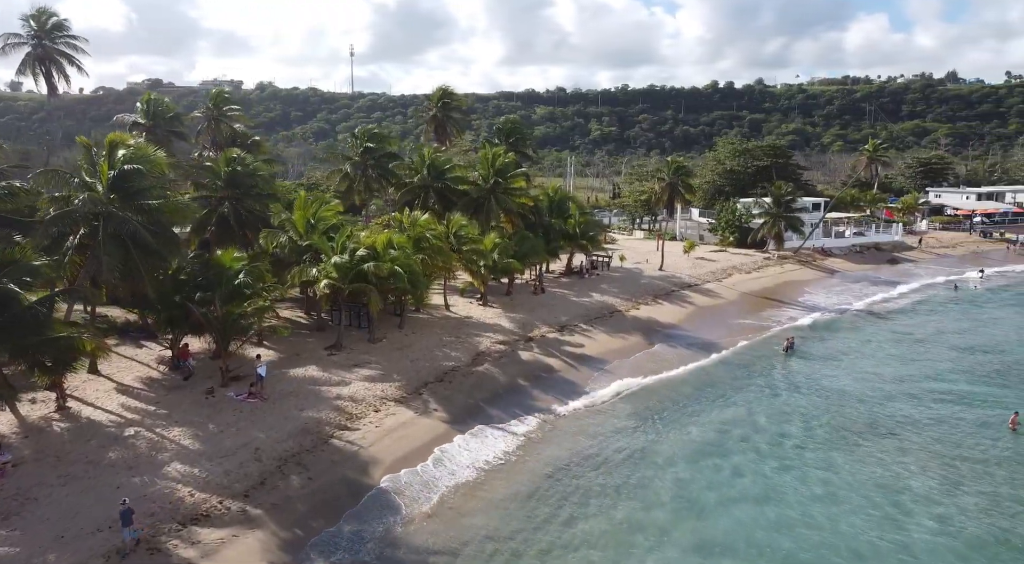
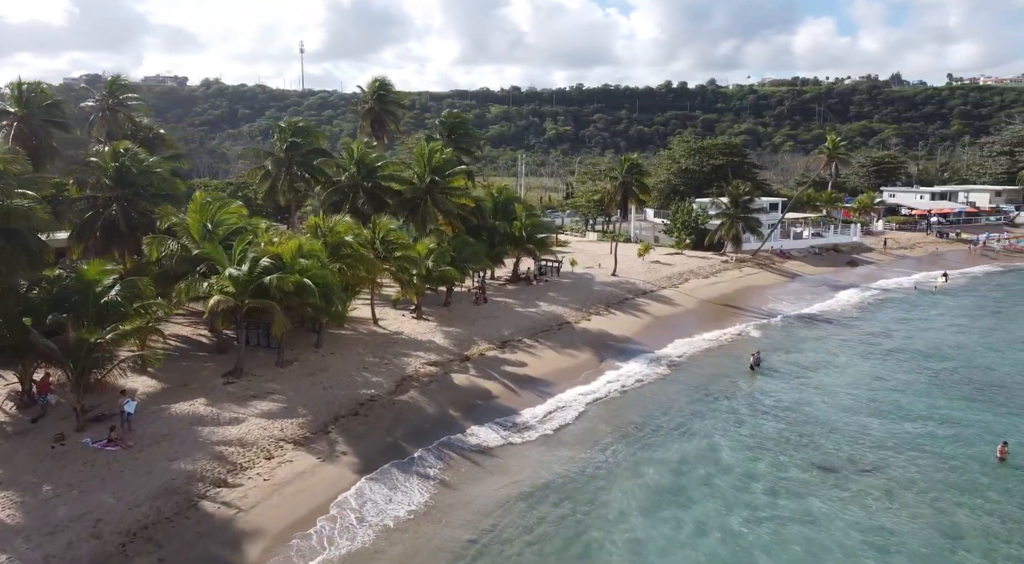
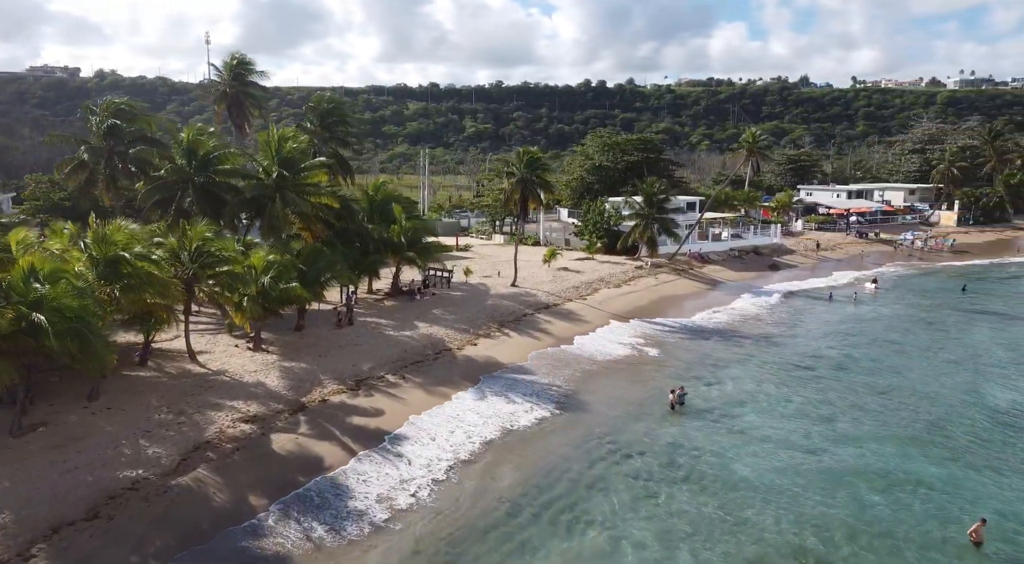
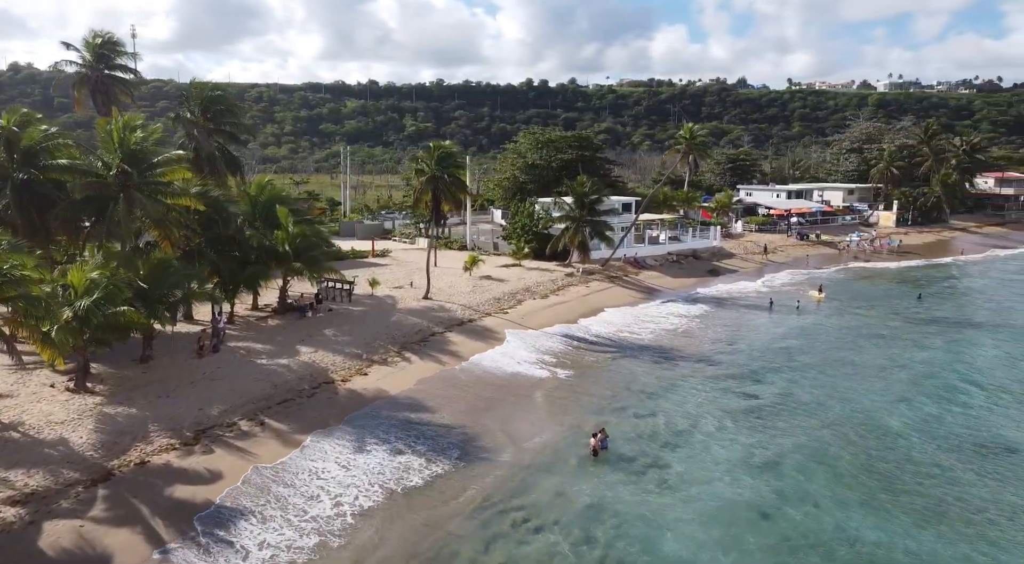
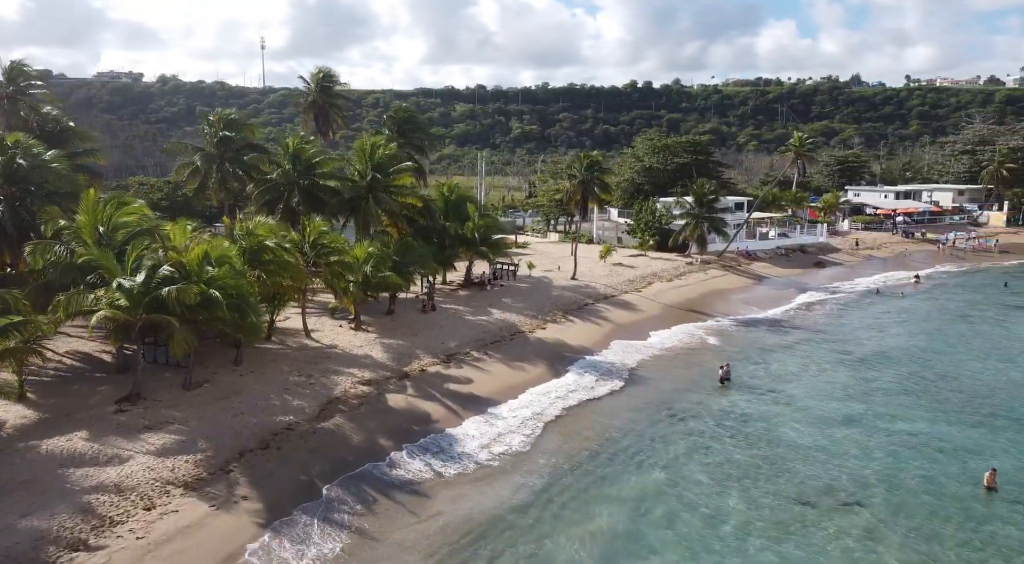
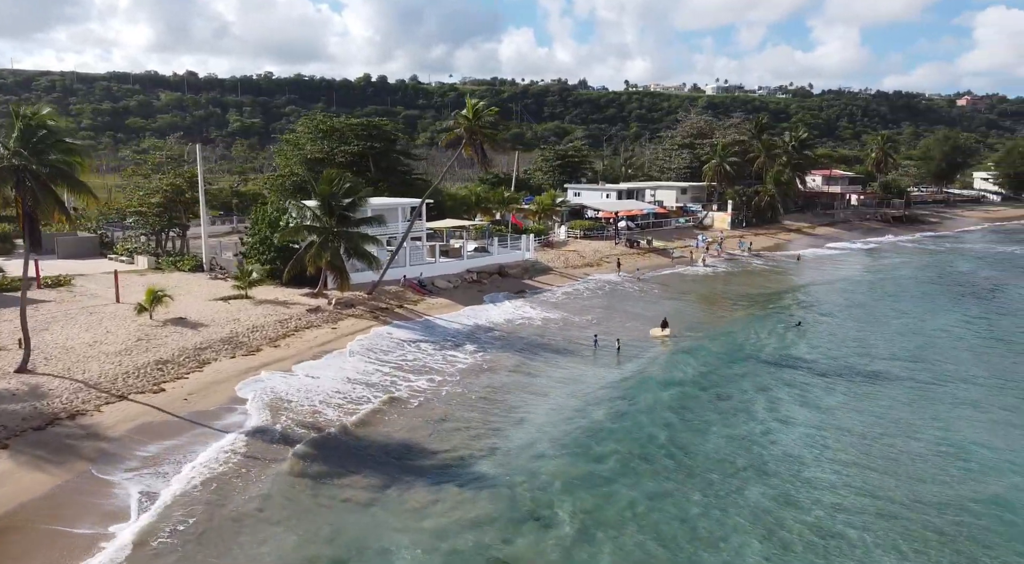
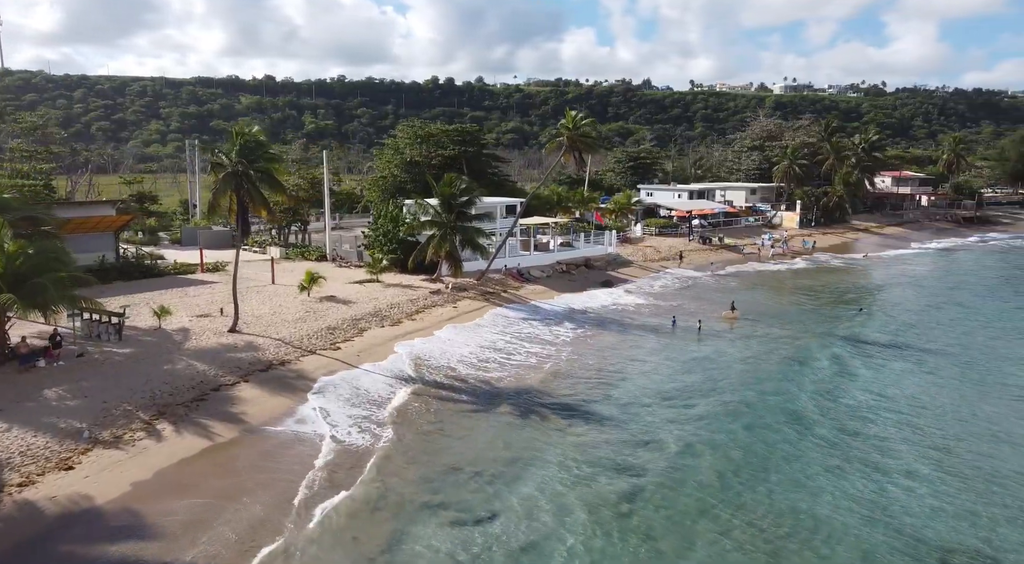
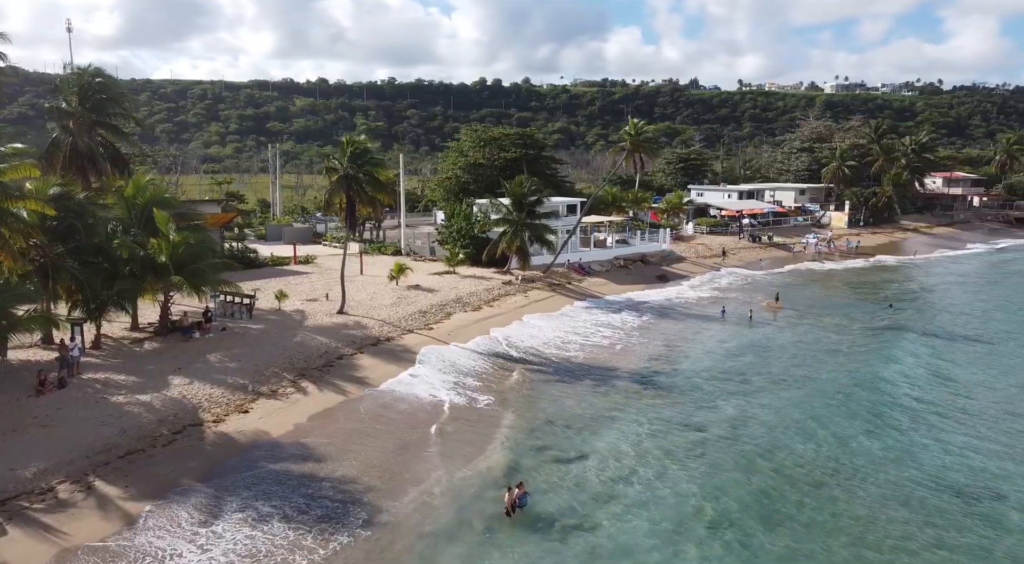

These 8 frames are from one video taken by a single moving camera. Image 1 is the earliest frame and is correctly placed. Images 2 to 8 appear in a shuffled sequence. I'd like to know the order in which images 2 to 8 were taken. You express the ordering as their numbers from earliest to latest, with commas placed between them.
2, 5, 3, 4, 8, 7, 6
